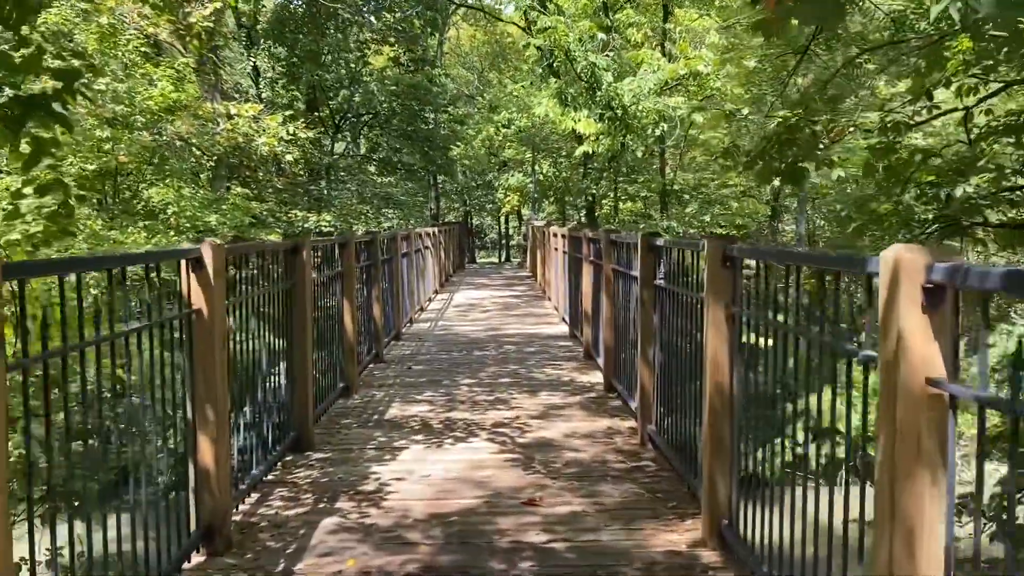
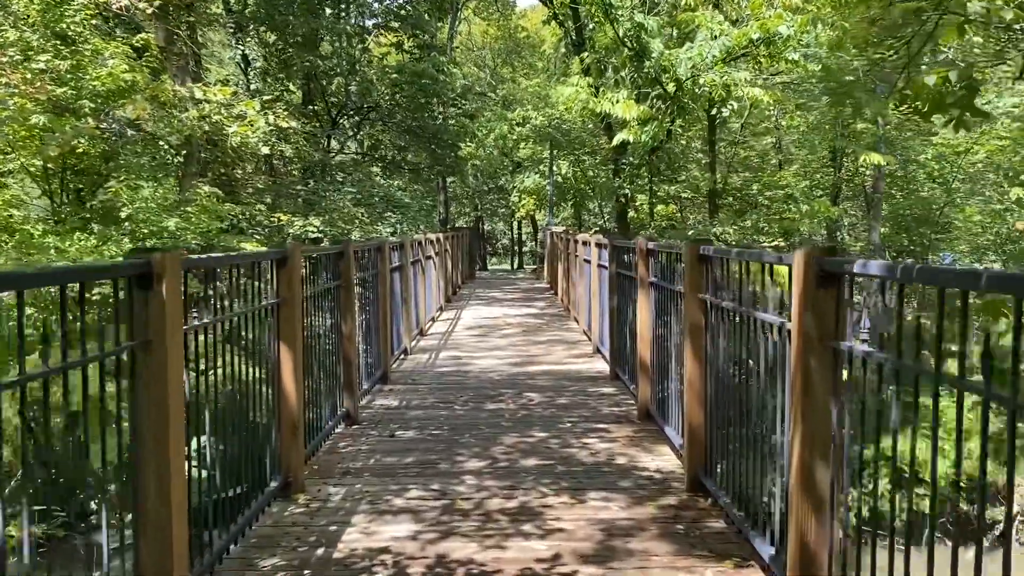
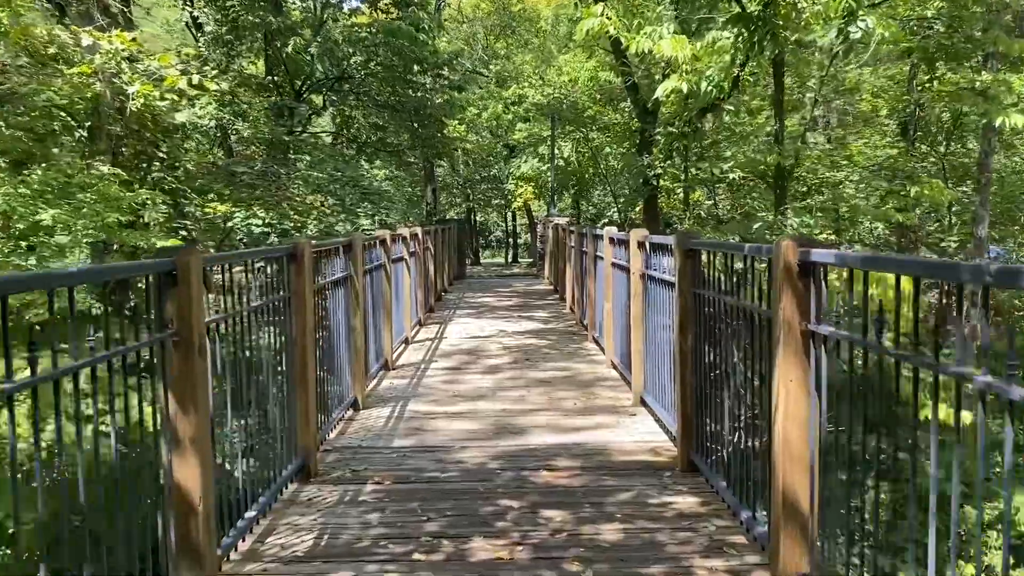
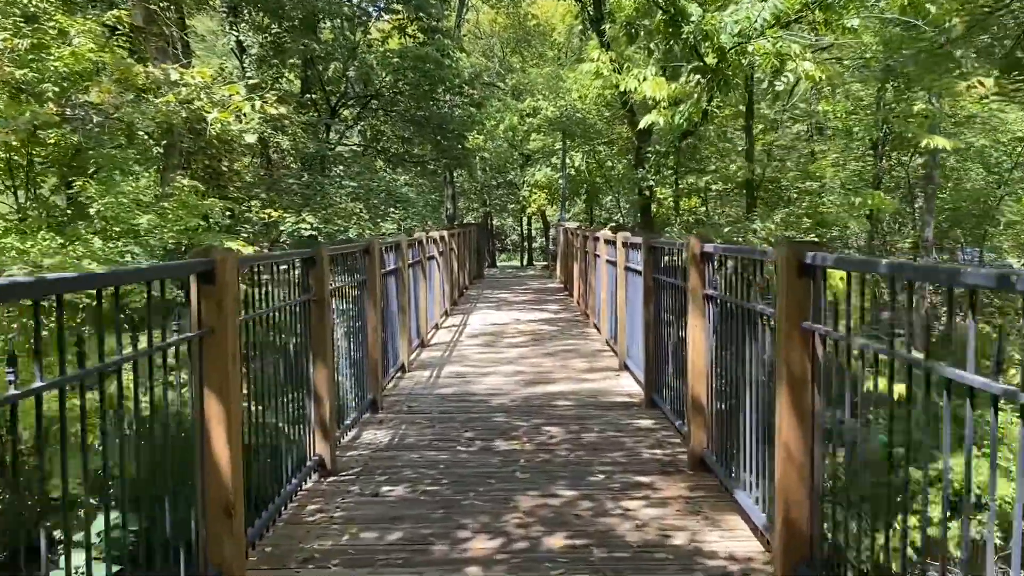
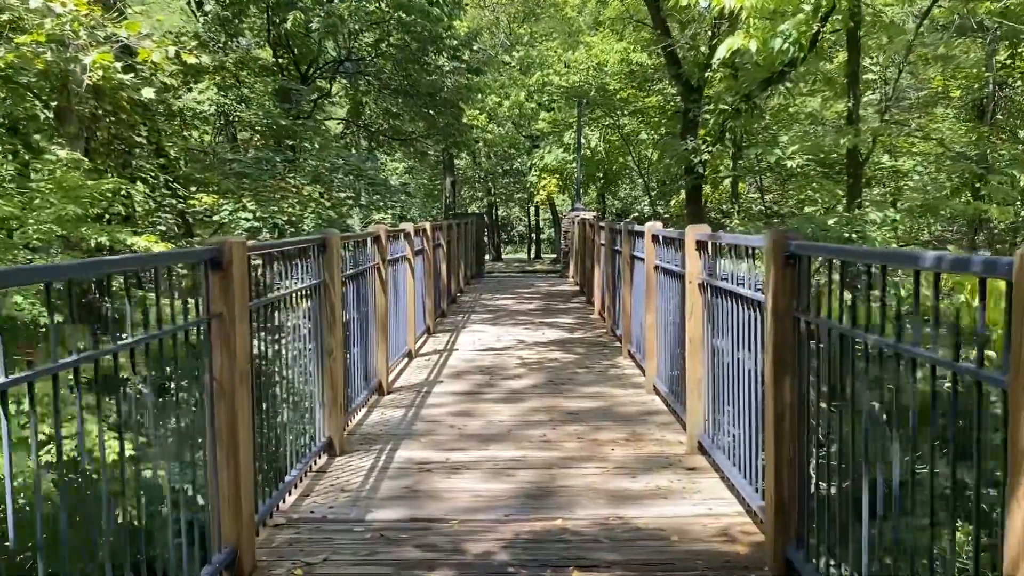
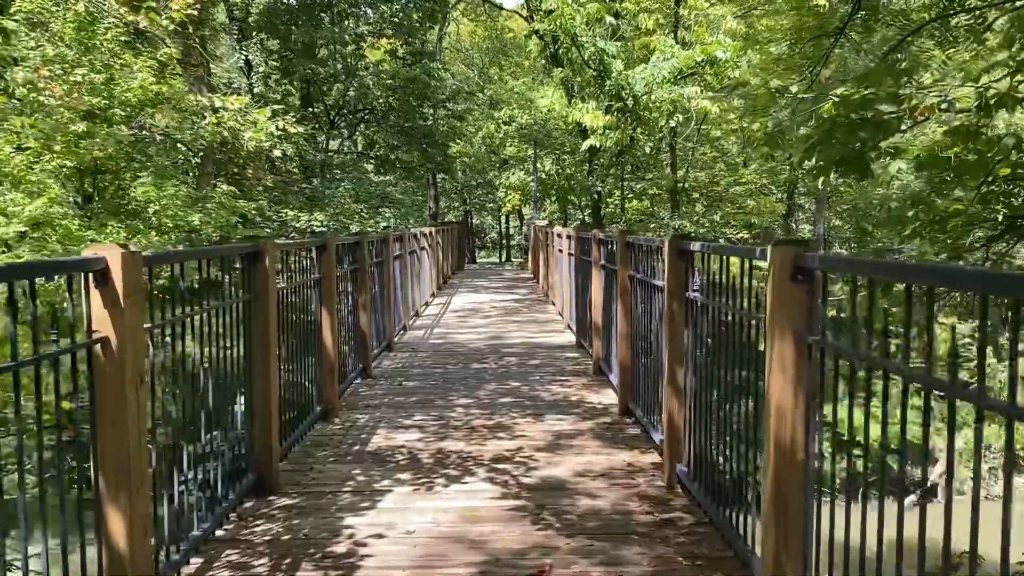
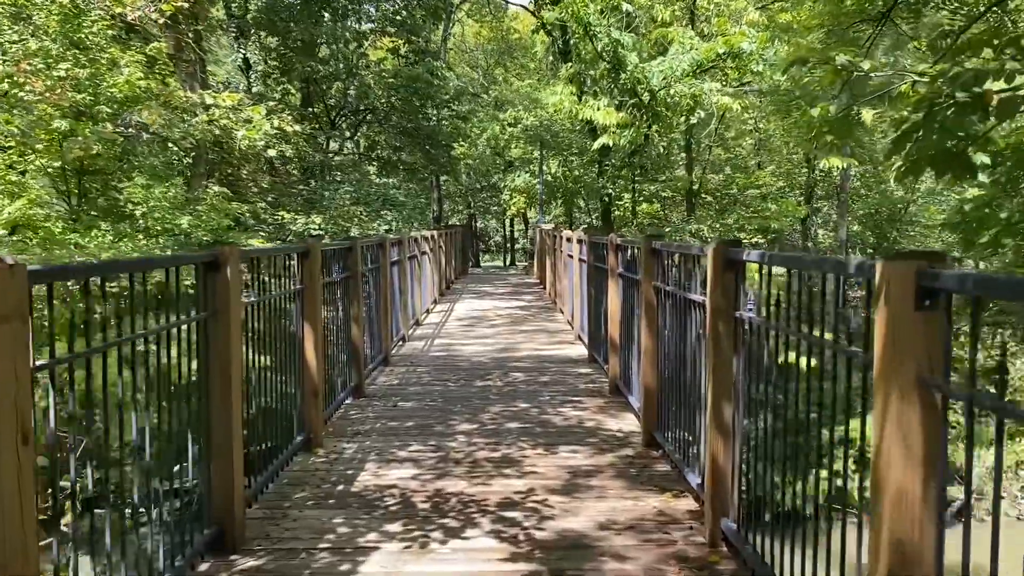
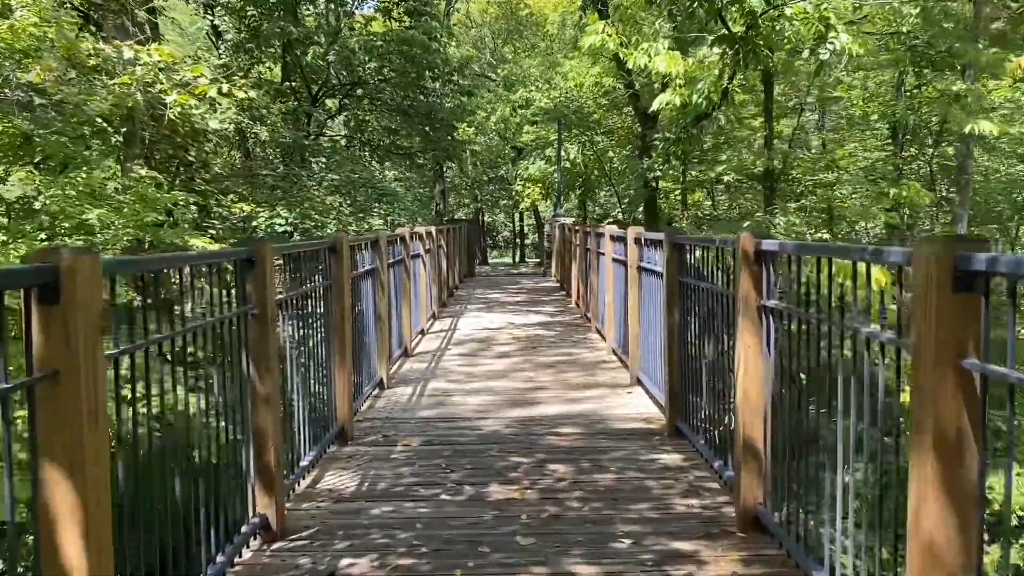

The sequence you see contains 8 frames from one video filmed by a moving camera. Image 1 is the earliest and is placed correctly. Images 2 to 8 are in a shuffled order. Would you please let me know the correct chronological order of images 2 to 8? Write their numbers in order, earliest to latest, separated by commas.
6, 7, 2, 4, 8, 3, 5
